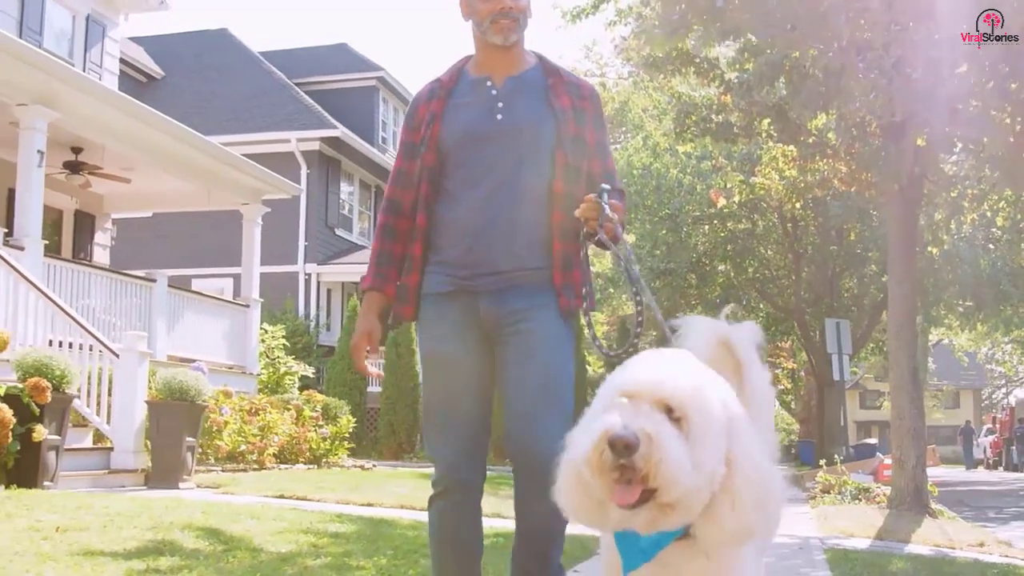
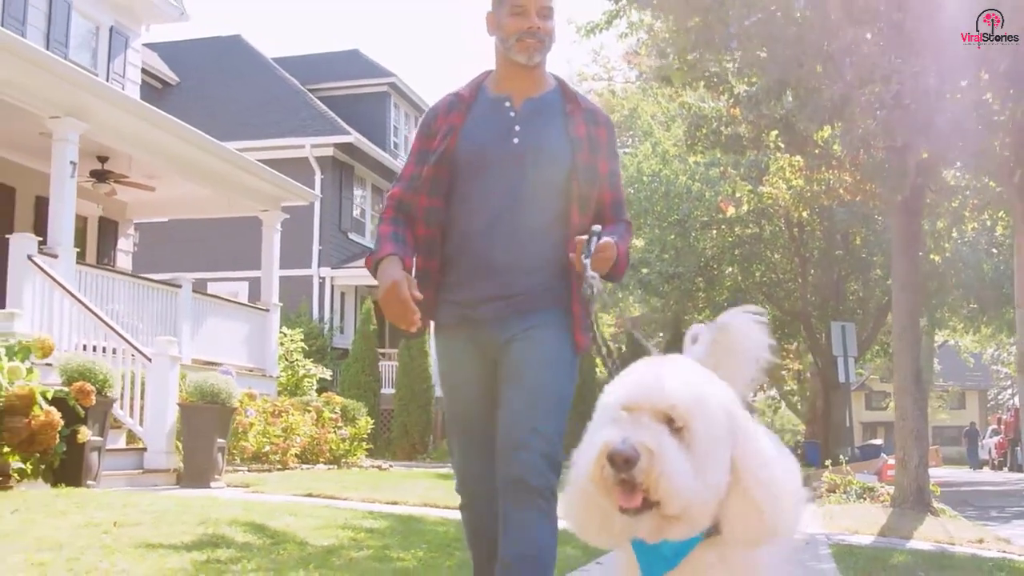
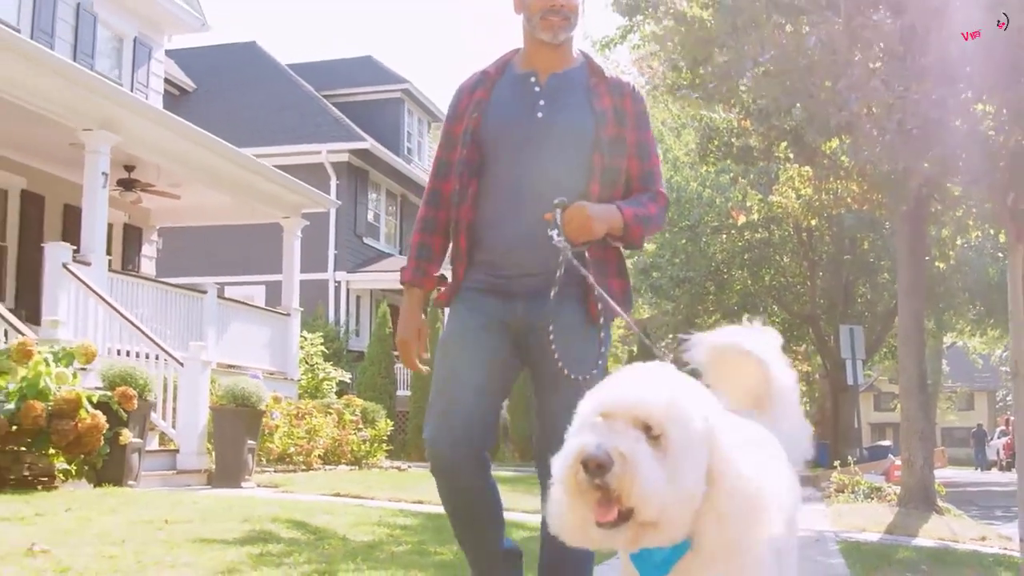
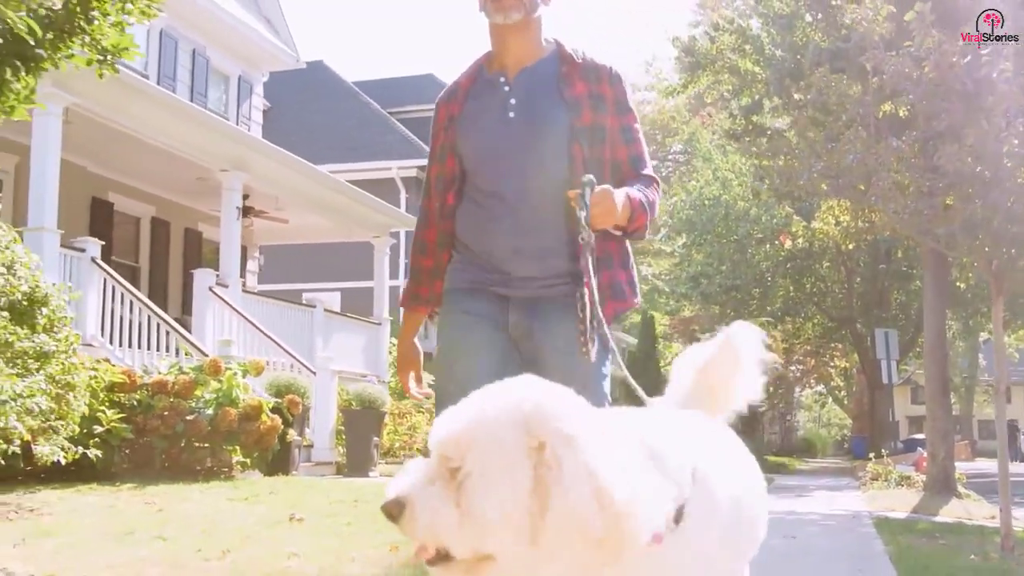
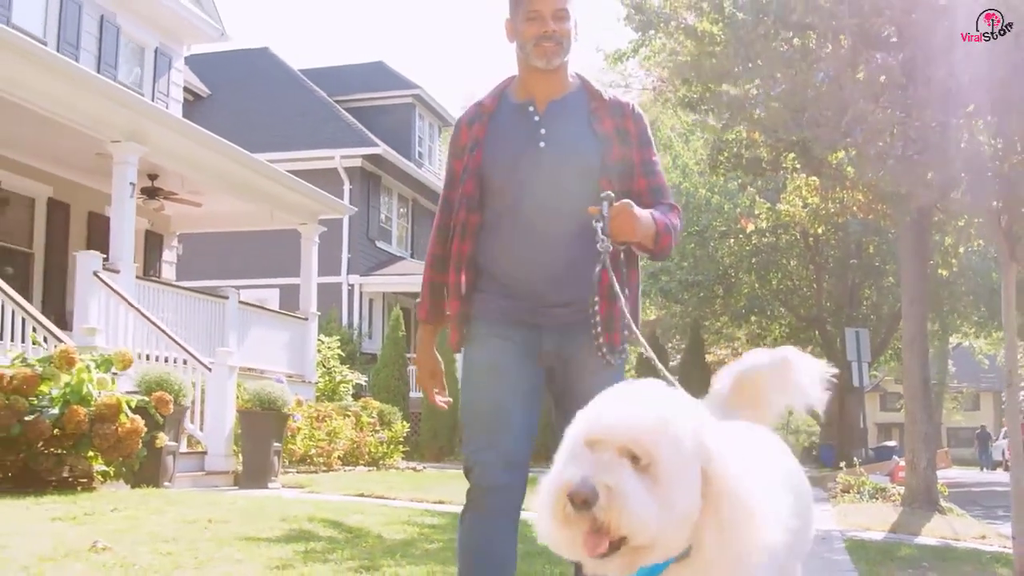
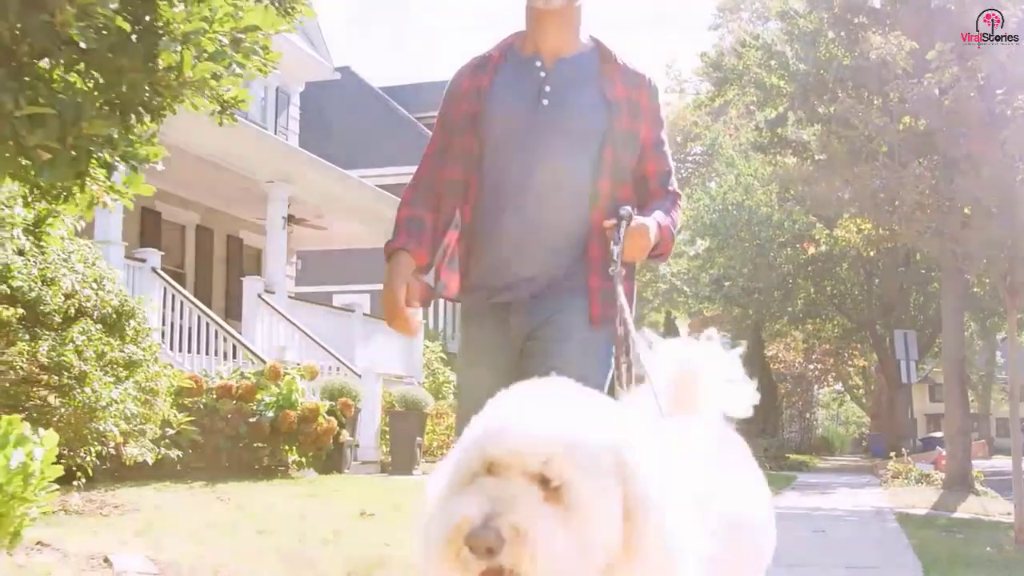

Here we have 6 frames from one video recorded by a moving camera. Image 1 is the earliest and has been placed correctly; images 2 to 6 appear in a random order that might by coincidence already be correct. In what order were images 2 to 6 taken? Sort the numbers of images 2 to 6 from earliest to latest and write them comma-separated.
2, 3, 5, 4, 6
